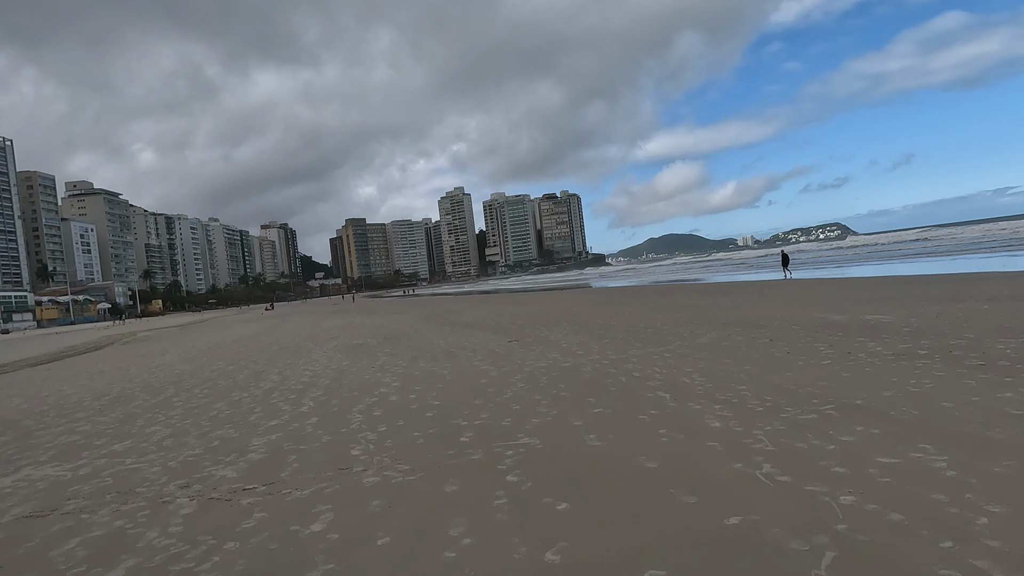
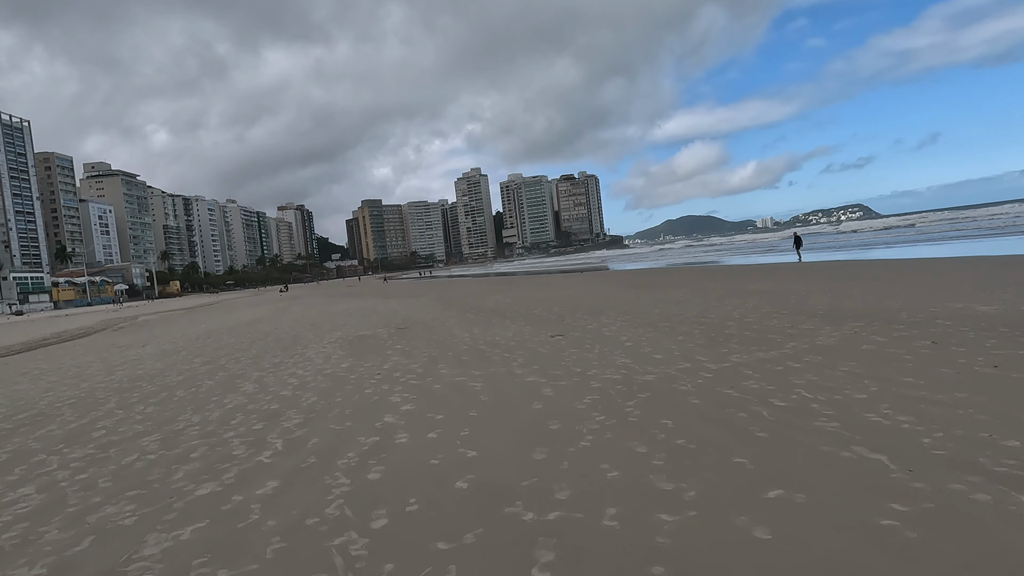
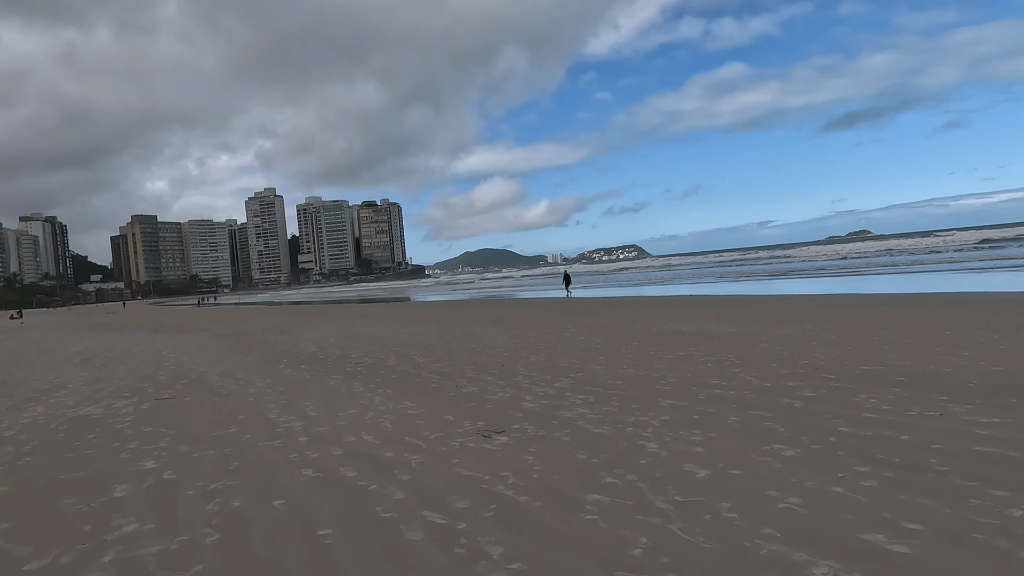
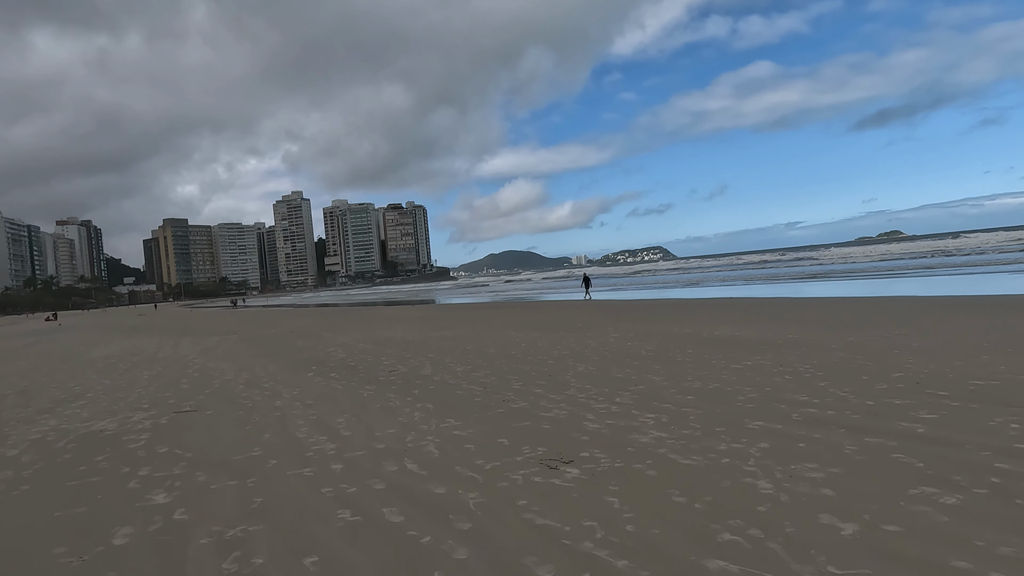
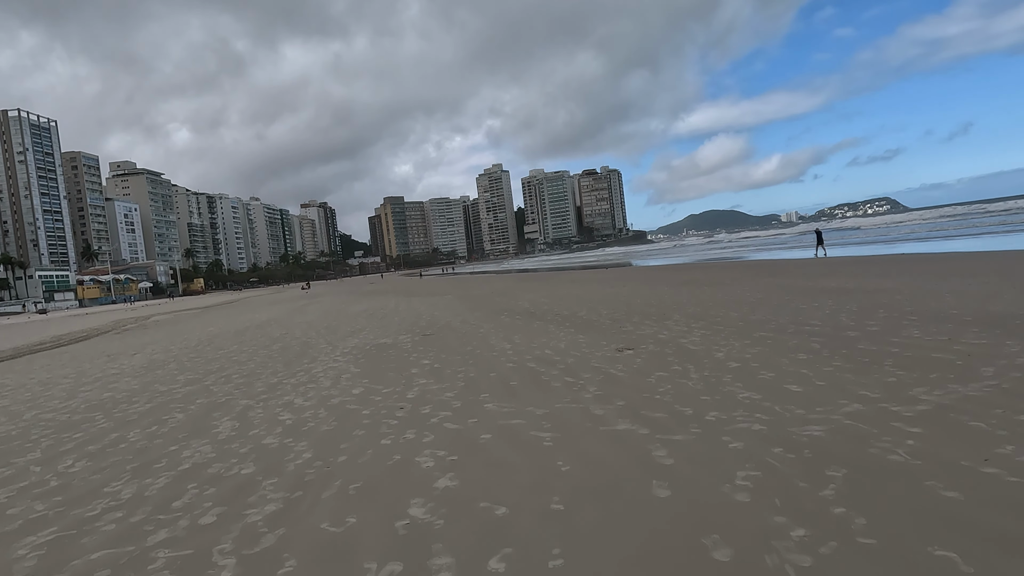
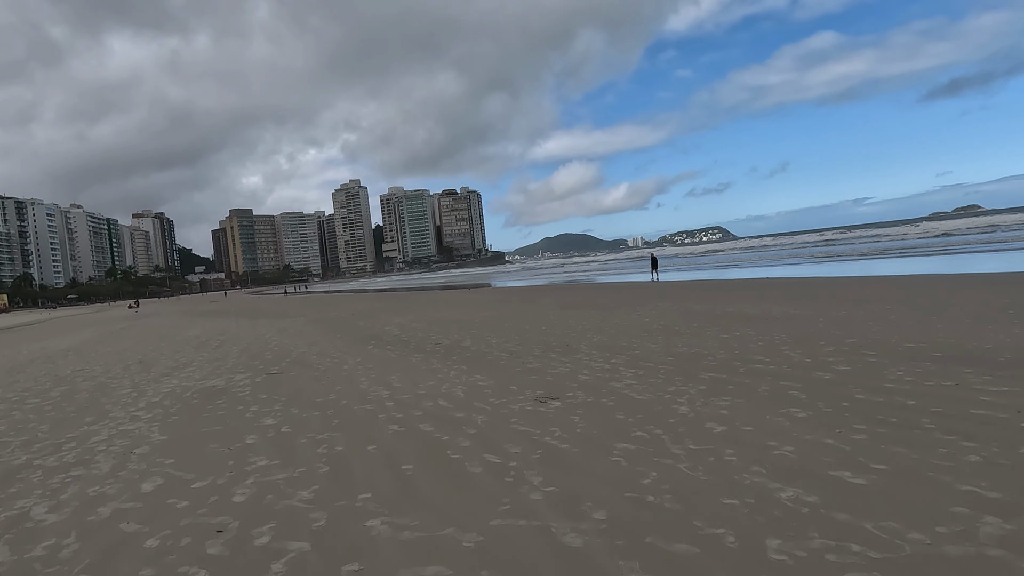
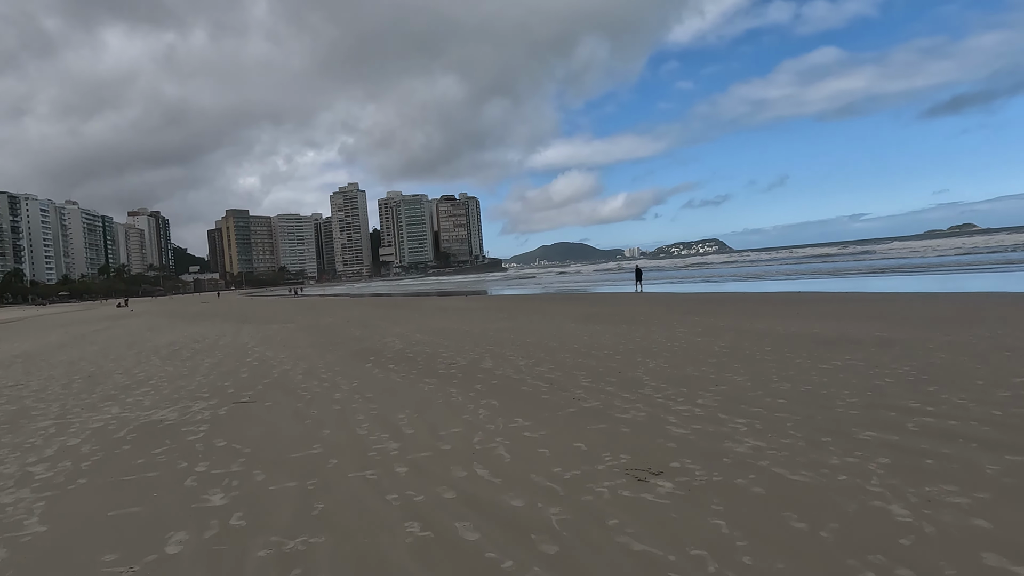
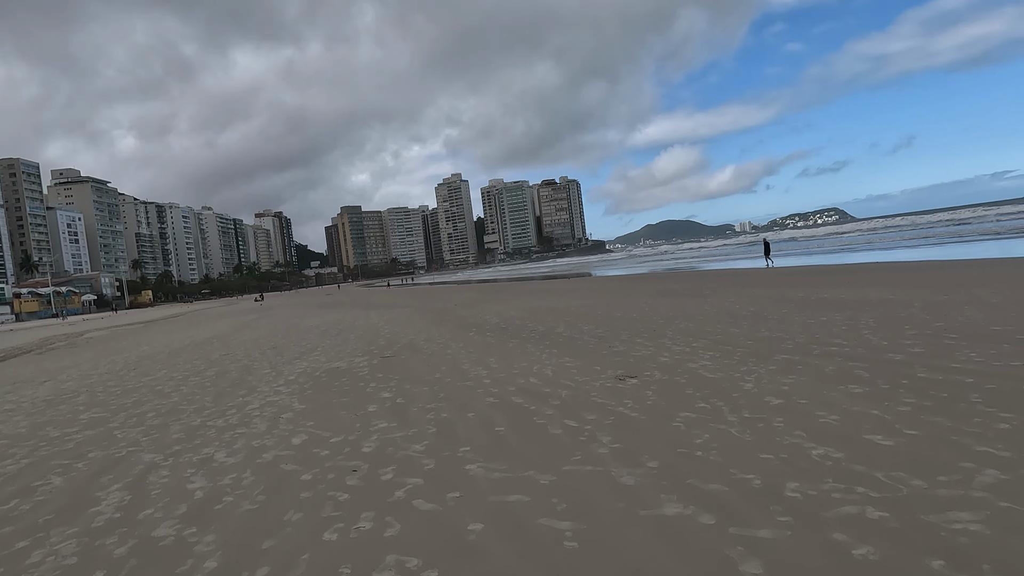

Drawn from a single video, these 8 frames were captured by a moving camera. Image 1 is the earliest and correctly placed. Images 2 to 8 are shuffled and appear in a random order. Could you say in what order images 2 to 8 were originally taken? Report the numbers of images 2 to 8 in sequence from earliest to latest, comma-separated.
2, 5, 8, 6, 3, 4, 7
